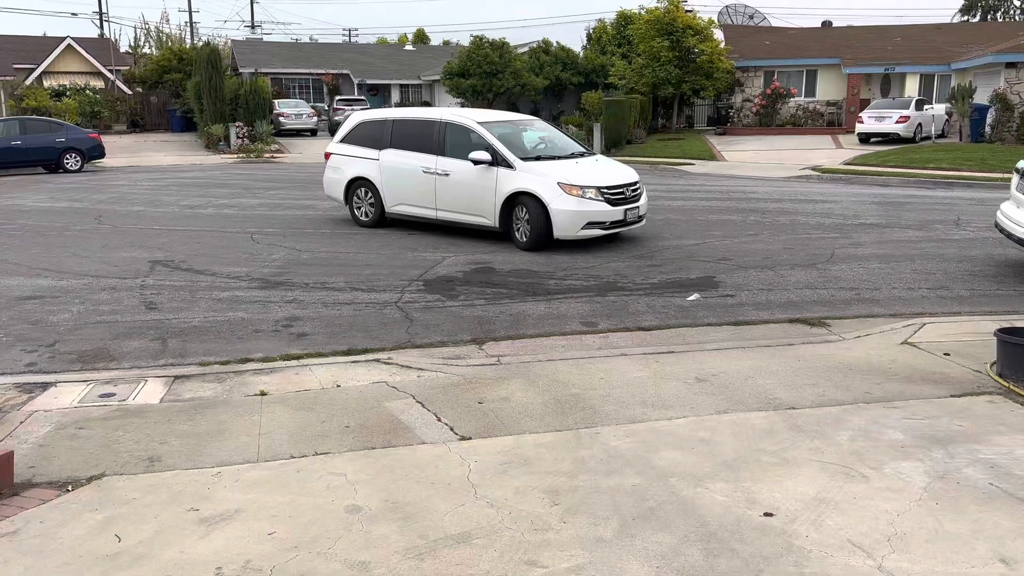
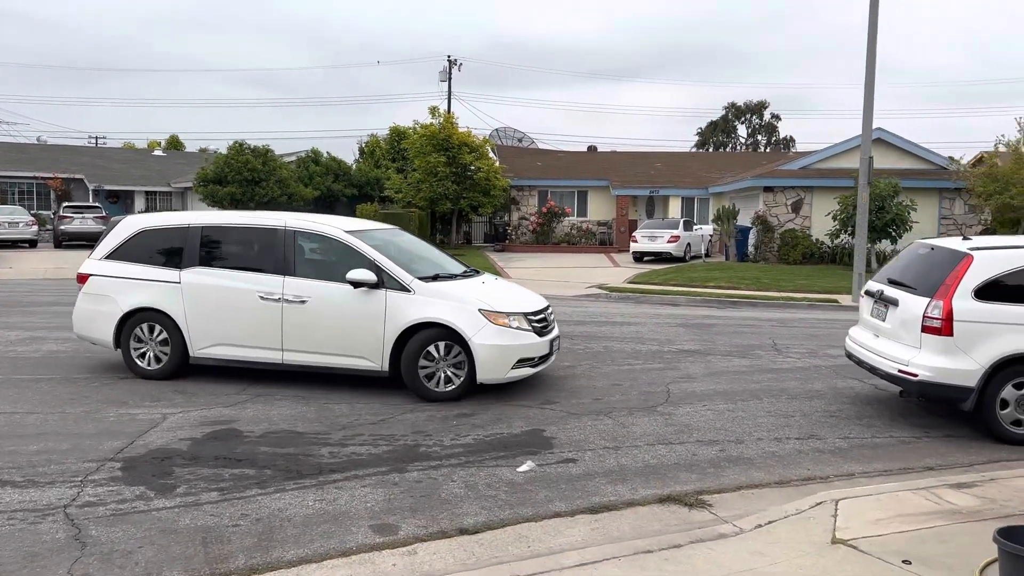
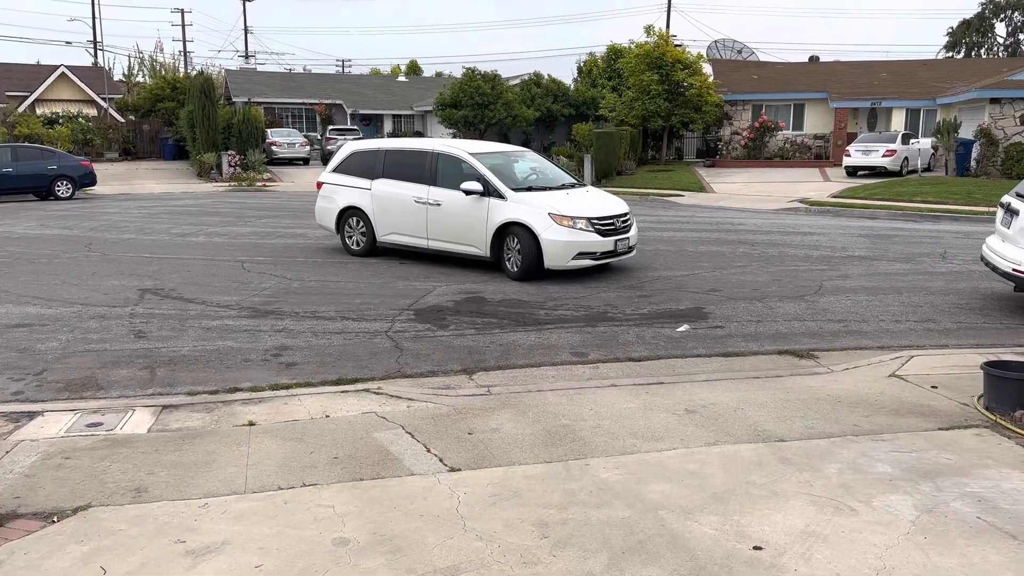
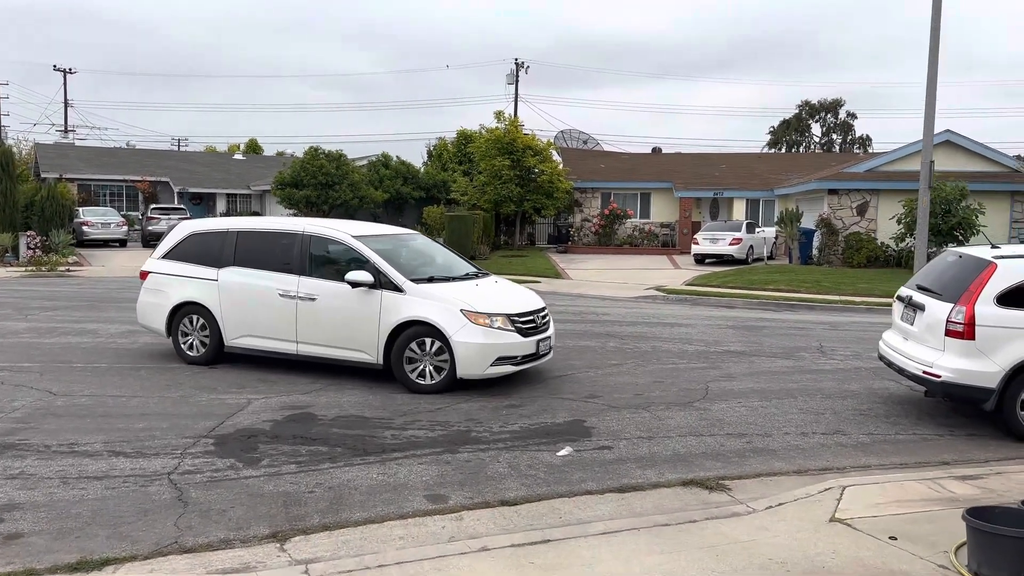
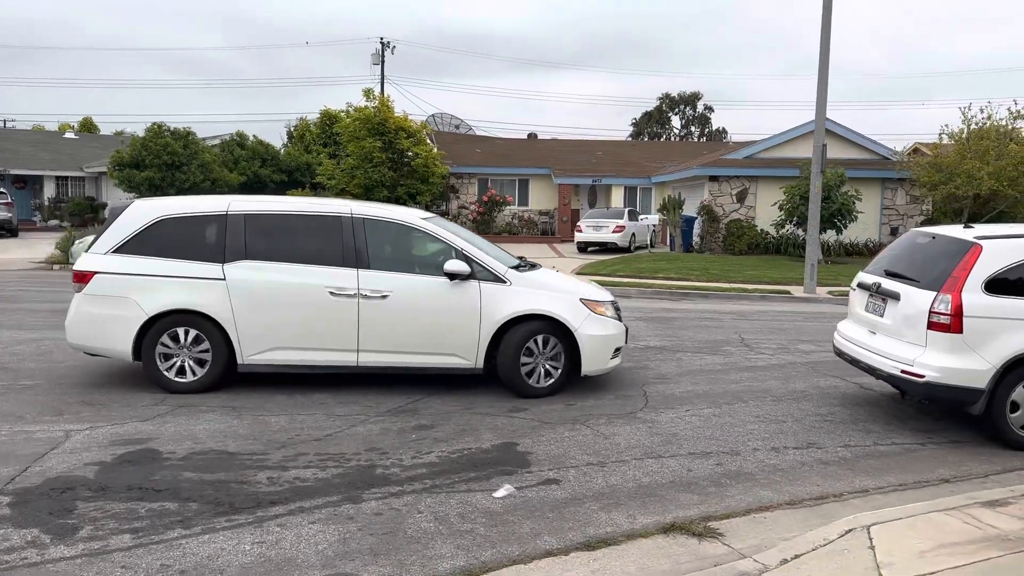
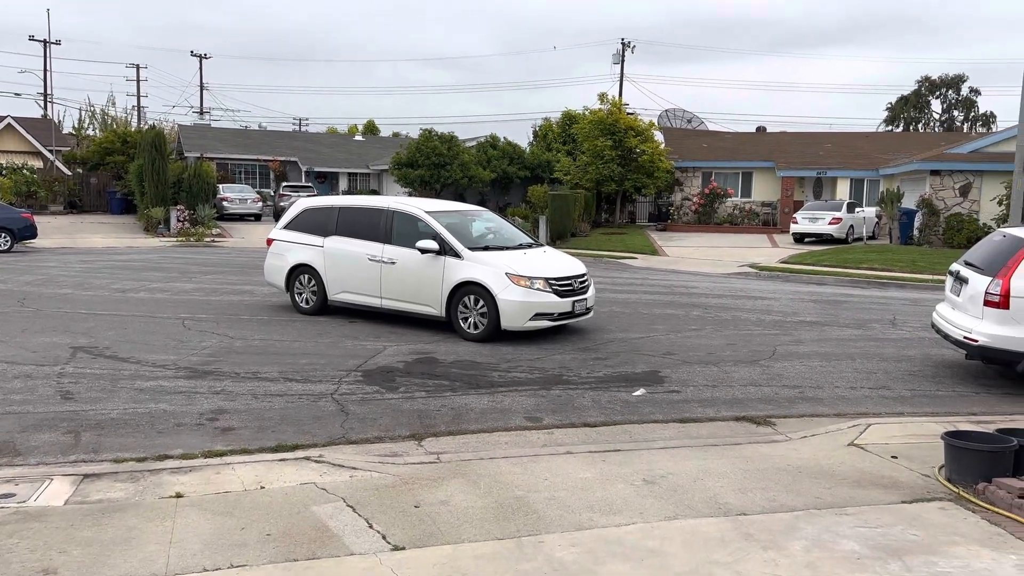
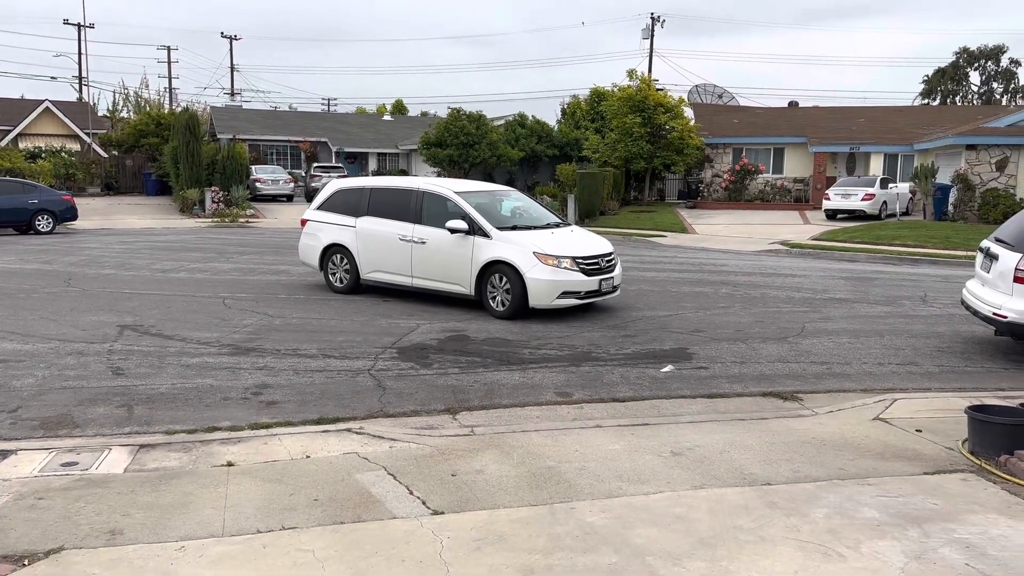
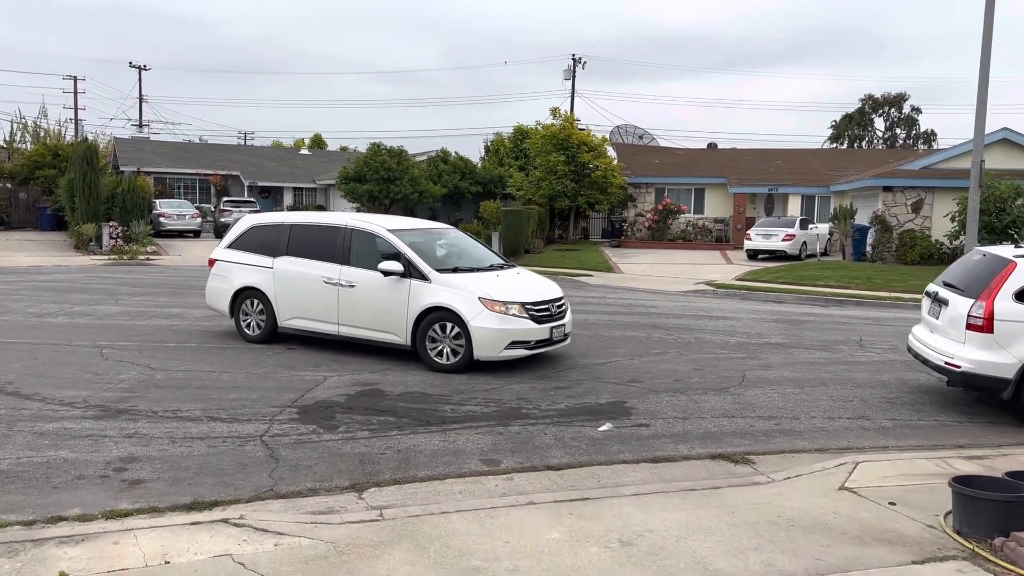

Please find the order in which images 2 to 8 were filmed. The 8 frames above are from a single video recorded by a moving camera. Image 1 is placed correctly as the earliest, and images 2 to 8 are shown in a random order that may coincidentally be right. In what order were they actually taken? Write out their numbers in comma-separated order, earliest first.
3, 7, 6, 8, 4, 2, 5
